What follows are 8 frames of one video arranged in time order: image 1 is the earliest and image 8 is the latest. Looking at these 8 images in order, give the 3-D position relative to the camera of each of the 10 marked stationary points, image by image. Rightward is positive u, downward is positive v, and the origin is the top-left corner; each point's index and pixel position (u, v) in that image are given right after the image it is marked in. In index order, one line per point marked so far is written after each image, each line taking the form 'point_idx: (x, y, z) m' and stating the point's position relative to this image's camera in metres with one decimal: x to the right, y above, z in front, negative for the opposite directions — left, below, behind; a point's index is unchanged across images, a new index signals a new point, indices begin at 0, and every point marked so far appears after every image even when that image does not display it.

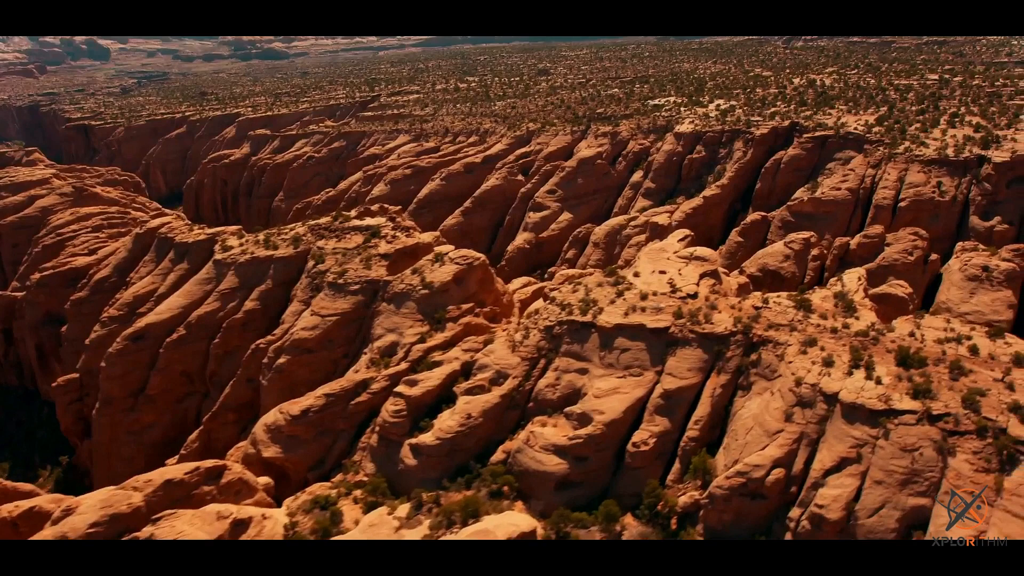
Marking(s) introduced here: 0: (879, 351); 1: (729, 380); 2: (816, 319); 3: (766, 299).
0: (+8.0, -1.4, +12.7) m
1: (+5.1, -2.2, +13.7) m
2: (+7.3, -0.8, +14.0) m
3: (+6.6, -0.3, +15.1) m
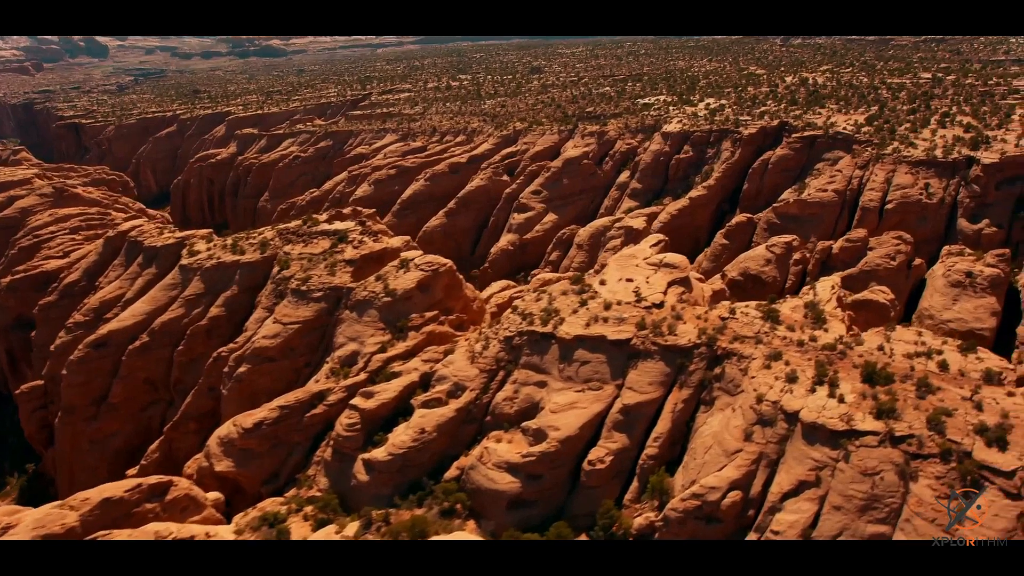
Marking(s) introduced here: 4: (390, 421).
0: (+6.9, -1.6, +12.1) m
1: (+4.1, -2.4, +13.2) m
2: (+6.3, -1.0, +13.4) m
3: (+5.5, -0.5, +14.6) m
4: (-3.4, -3.6, +15.6) m
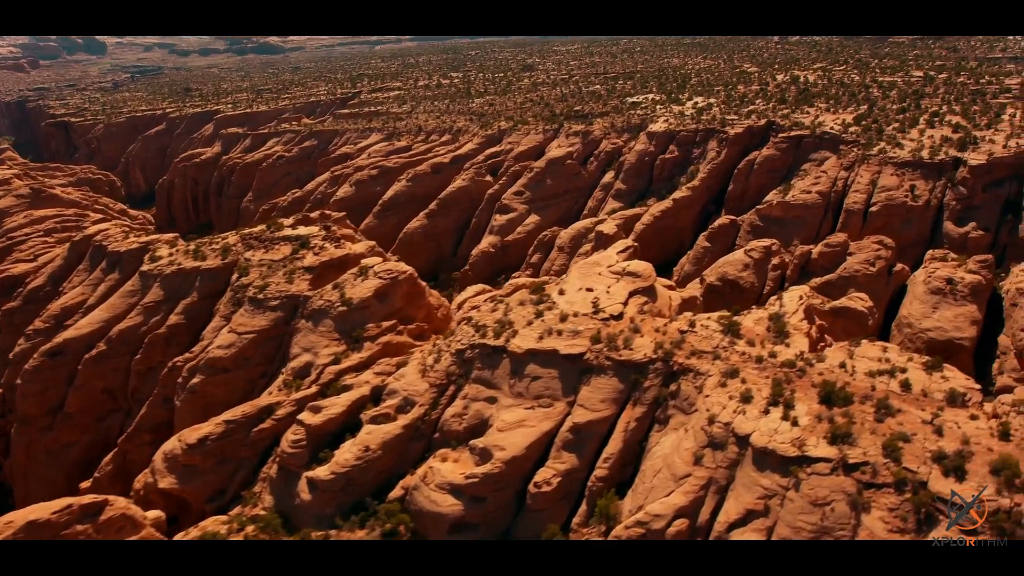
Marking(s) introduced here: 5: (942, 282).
0: (+5.7, -1.9, +11.4) m
1: (+2.9, -2.7, +12.5) m
2: (+5.1, -1.3, +12.8) m
3: (+4.3, -0.8, +13.9) m
4: (-4.5, -3.9, +15.0) m
5: (+14.5, +0.2, +19.4) m
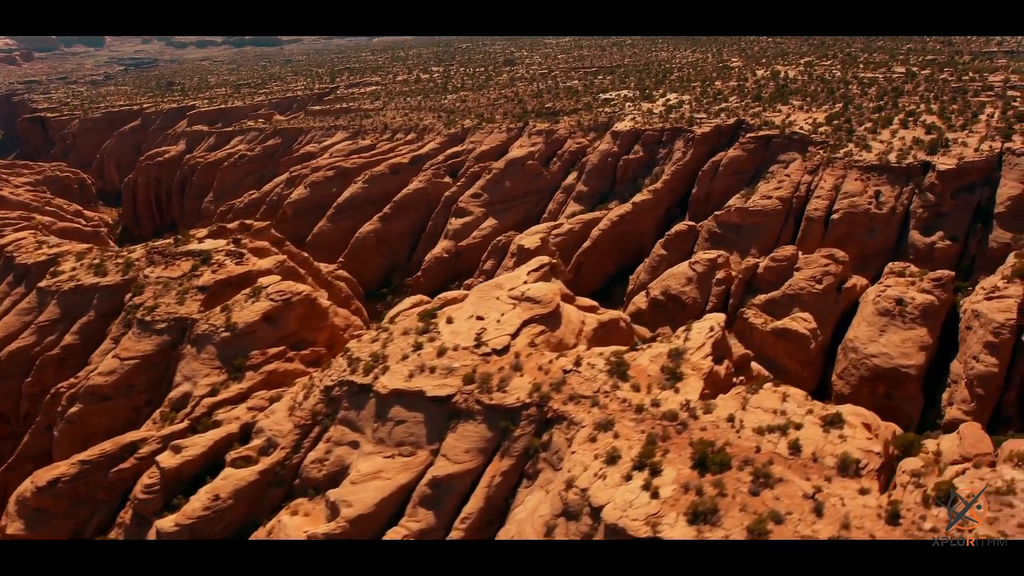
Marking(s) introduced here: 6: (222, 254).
0: (+2.9, -2.7, +9.9) m
1: (0.0, -3.4, +11.0) m
2: (+2.2, -2.0, +11.3) m
3: (+1.5, -1.5, +12.4) m
4: (-7.4, -4.6, +13.6) m
5: (+11.7, -0.4, +17.7) m
6: (-9.8, +1.2, +19.6) m
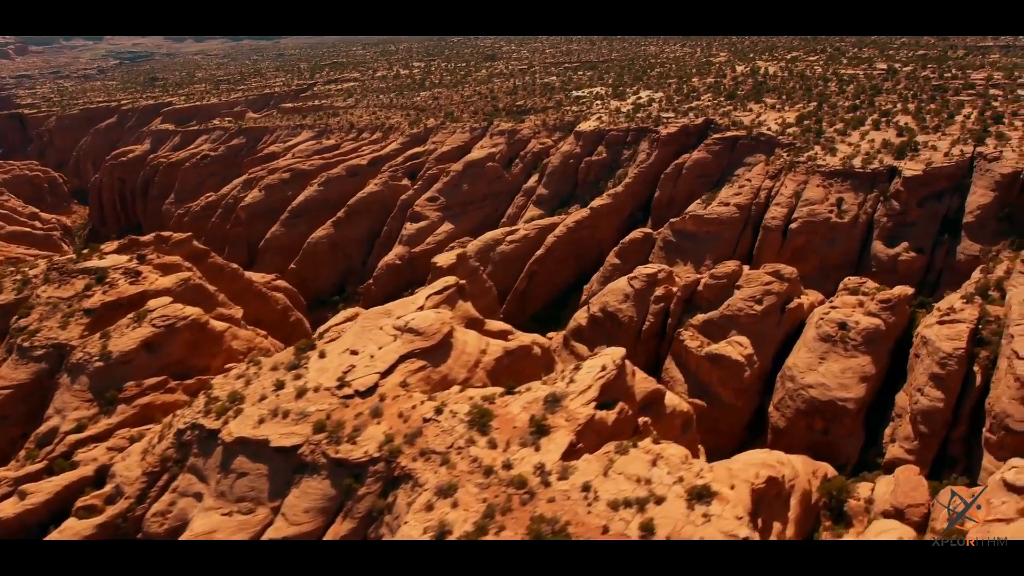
0: (+0.1, -3.4, +8.5) m
1: (-2.7, -4.1, +9.7) m
2: (-0.5, -2.7, +9.9) m
3: (-1.2, -2.2, +11.0) m
4: (-10.1, -5.2, +12.3) m
5: (+9.0, -1.1, +16.2) m
6: (-12.4, +0.6, +18.3) m
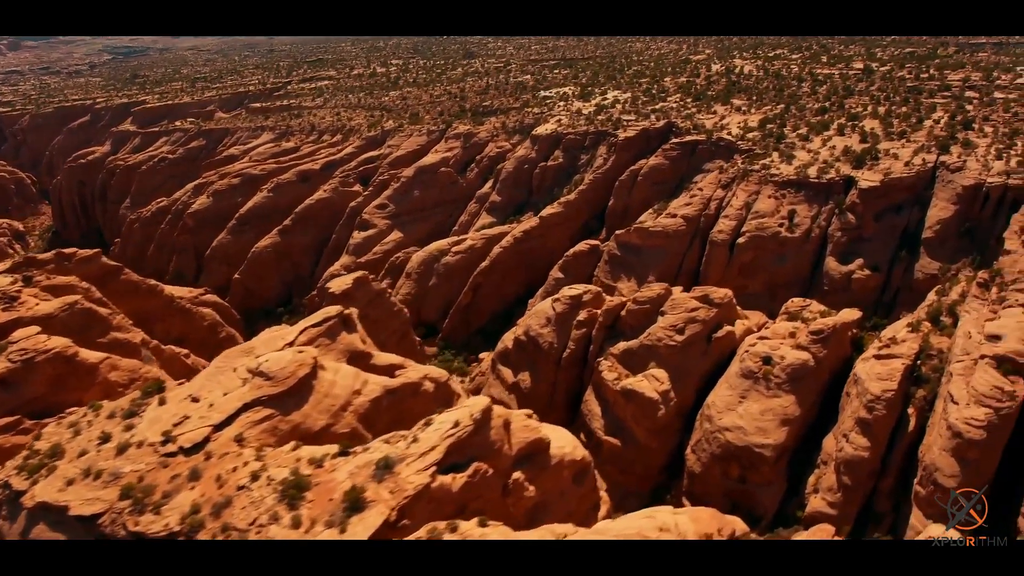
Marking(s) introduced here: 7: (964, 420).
0: (-2.7, -4.2, +7.1) m
1: (-5.6, -4.9, +8.3) m
2: (-3.4, -3.5, +8.5) m
3: (-4.1, -3.0, +9.6) m
4: (-12.9, -6.0, +11.0) m
5: (+6.2, -1.9, +14.7) m
6: (-15.2, -0.1, +17.0) m
7: (+9.5, -2.8, +12.1) m
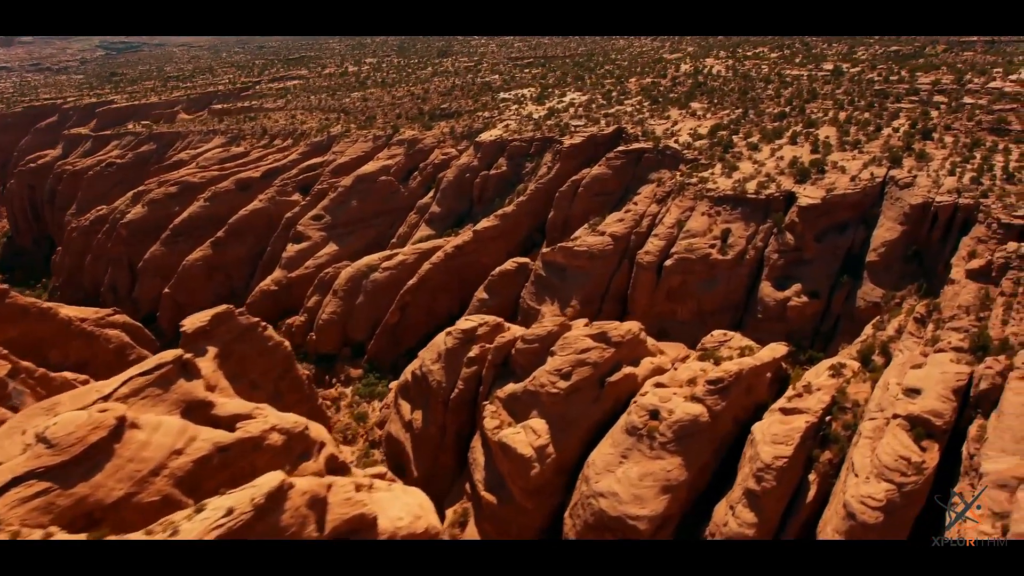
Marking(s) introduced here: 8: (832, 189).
0: (-6.1, -5.2, +5.5) m
1: (-8.9, -5.9, +6.7) m
2: (-6.7, -4.5, +6.8) m
3: (-7.4, -4.0, +8.0) m
4: (-16.2, -6.9, +9.6) m
5: (+3.0, -2.8, +12.9) m
6: (-18.3, -1.0, +15.5) m
7: (+6.2, -3.8, +10.4) m
8: (+10.7, +3.3, +19.2) m
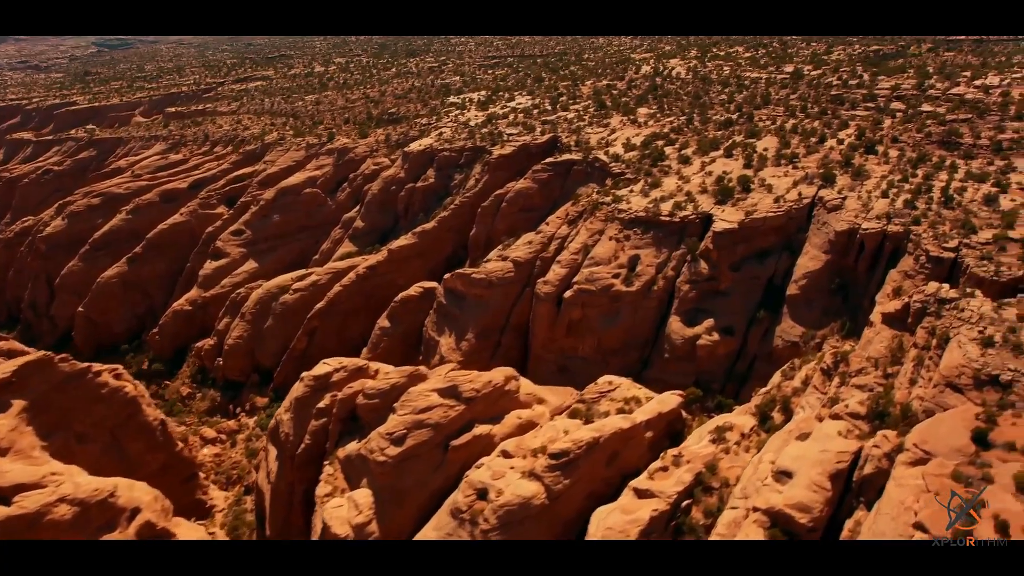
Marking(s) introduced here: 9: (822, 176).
0: (-9.8, -6.3, +3.7) m
1: (-12.6, -7.0, +5.0) m
2: (-10.3, -5.6, +5.1) m
3: (-11.0, -5.0, +6.2) m
4: (-19.8, -8.0, +7.9) m
5: (-0.6, -3.9, +11.0) m
6: (-21.9, -2.0, +13.9) m
7: (+2.6, -4.8, +8.4) m
8: (+7.2, +2.3, +17.2) m
9: (+9.7, +3.5, +18.0) m
